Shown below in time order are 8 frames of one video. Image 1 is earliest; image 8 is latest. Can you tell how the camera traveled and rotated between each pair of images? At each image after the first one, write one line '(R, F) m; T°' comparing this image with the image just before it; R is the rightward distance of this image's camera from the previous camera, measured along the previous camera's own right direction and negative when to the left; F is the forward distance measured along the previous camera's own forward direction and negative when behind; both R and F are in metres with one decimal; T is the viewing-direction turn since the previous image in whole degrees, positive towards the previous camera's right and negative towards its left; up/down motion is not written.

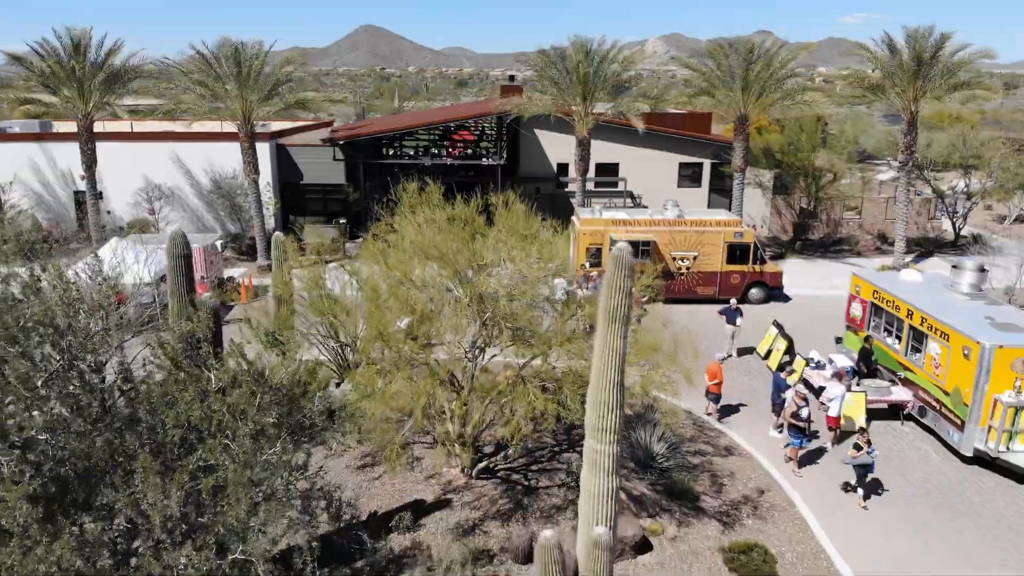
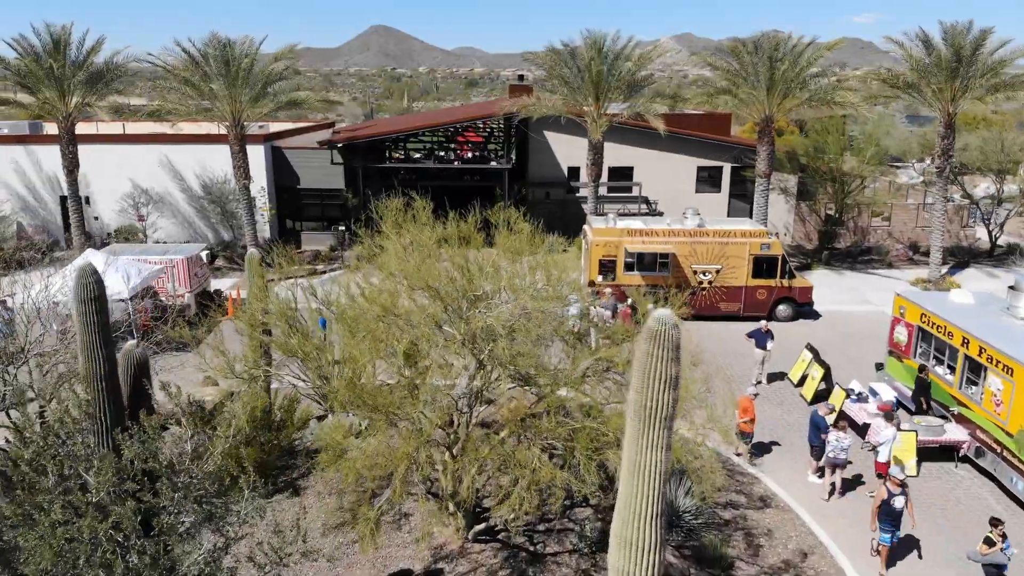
(+0.1, +1.6) m; -1°
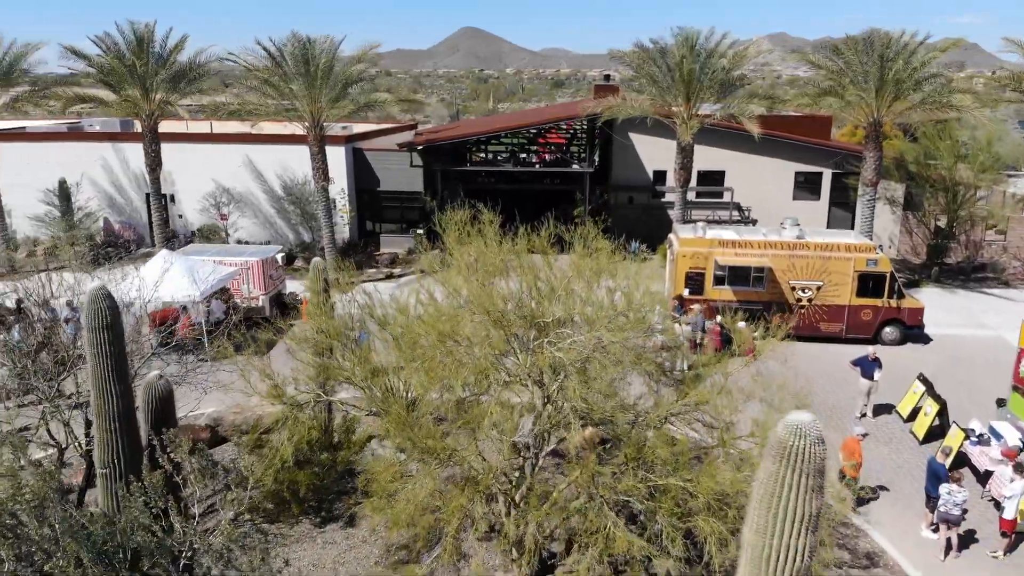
(0.0, +1.0) m; -5°
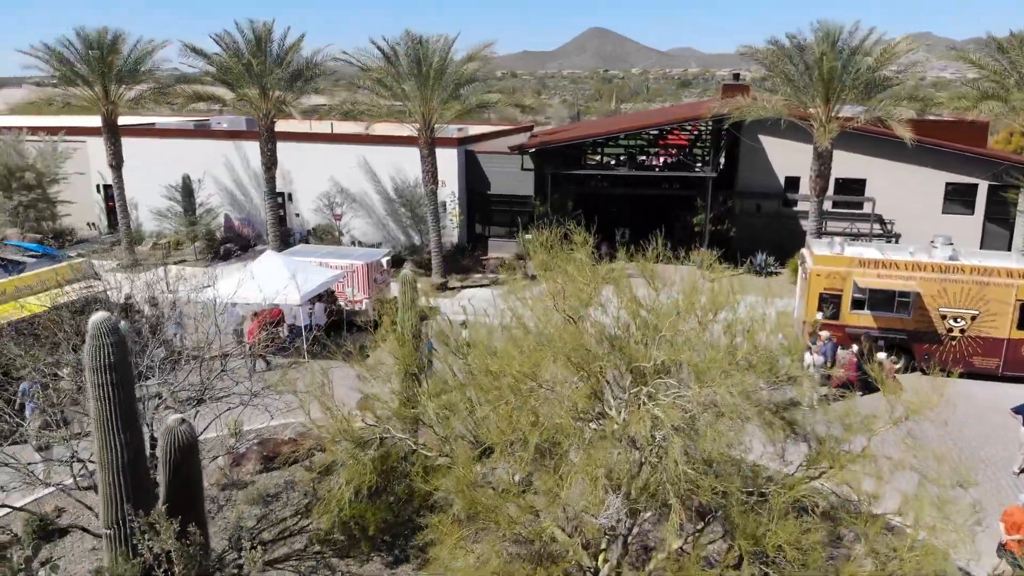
(+0.2, +1.1) m; -8°
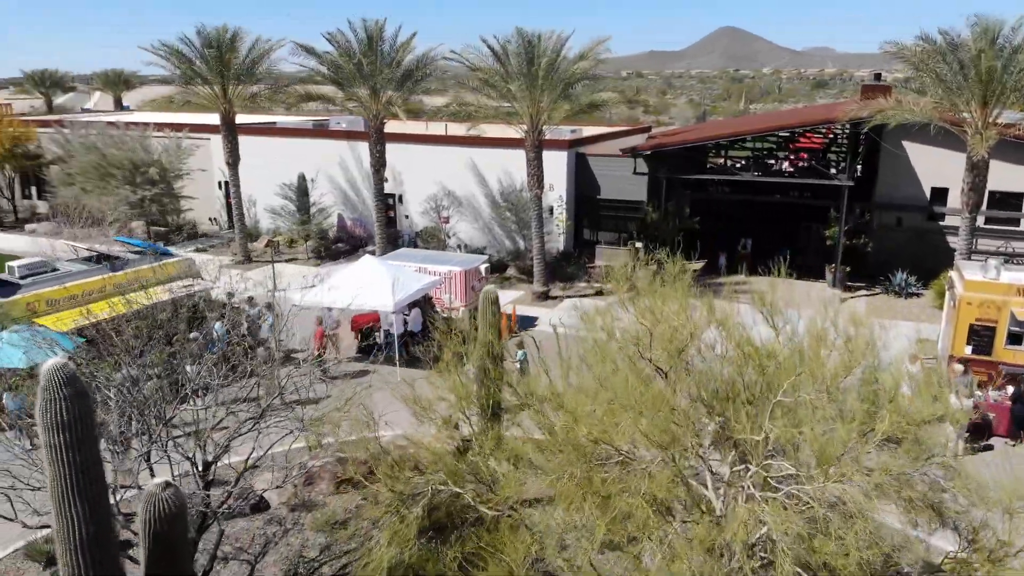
(+0.3, +1.1) m; -8°
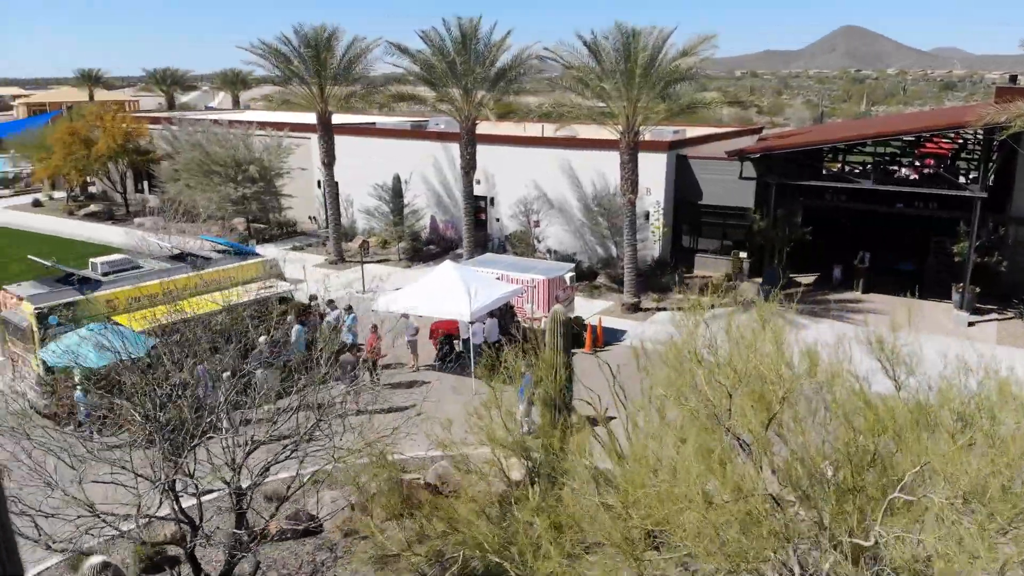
(+0.3, +0.9) m; -7°
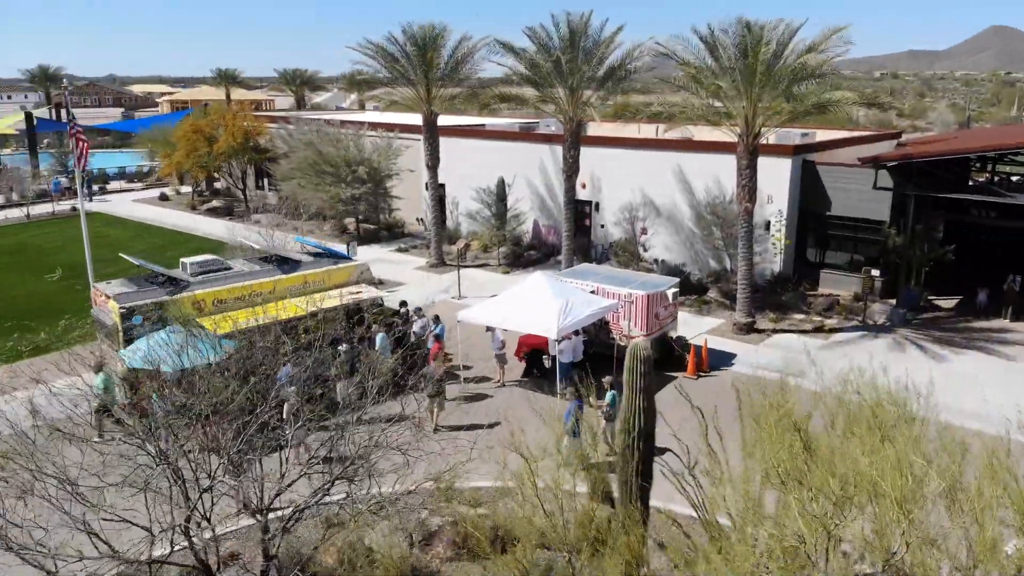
(+0.4, +1.1) m; -8°
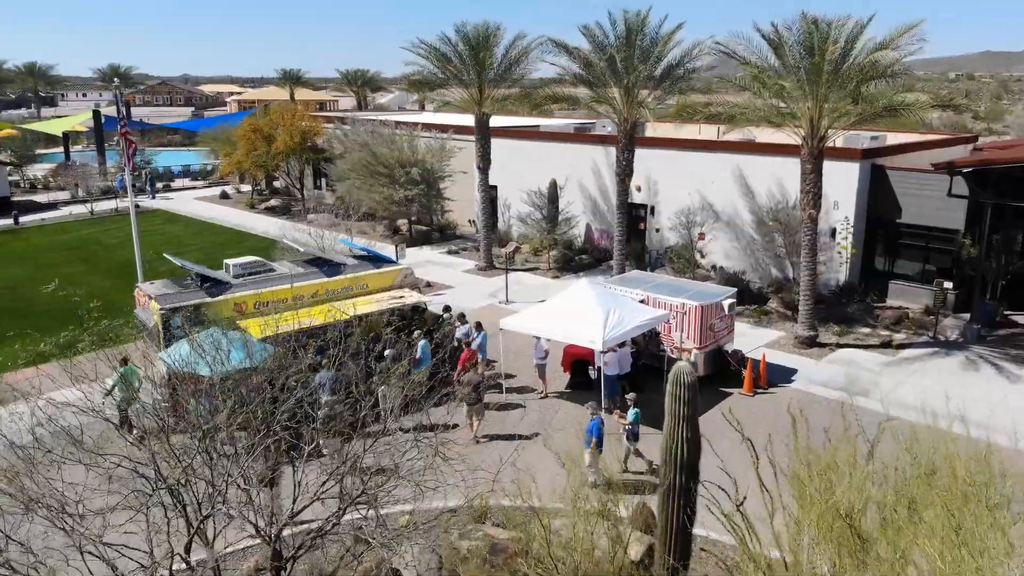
(+0.2, +0.5) m; -4°
